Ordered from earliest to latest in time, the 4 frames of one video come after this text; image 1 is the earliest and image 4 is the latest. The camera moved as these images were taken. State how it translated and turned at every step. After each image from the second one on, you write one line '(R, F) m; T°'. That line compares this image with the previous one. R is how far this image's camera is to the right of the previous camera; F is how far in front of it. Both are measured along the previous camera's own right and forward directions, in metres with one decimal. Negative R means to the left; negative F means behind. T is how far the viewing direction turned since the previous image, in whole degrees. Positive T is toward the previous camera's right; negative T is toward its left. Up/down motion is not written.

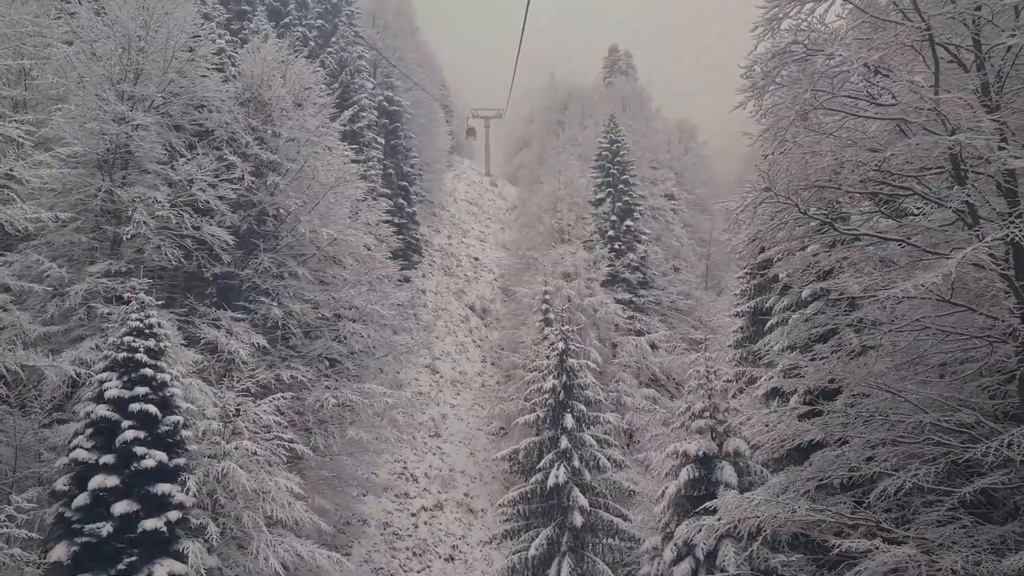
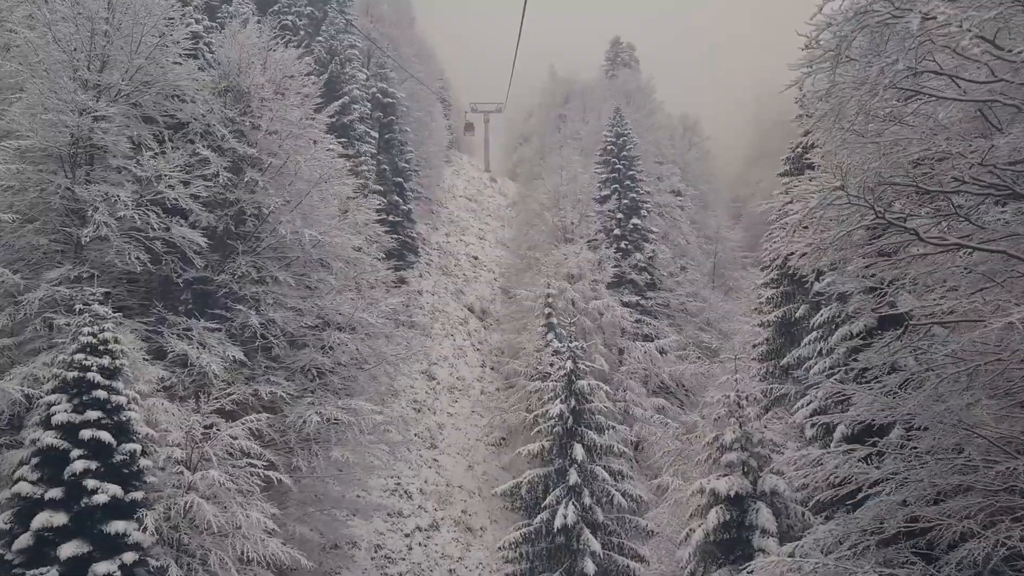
(0.0, +1.2) m; 0°
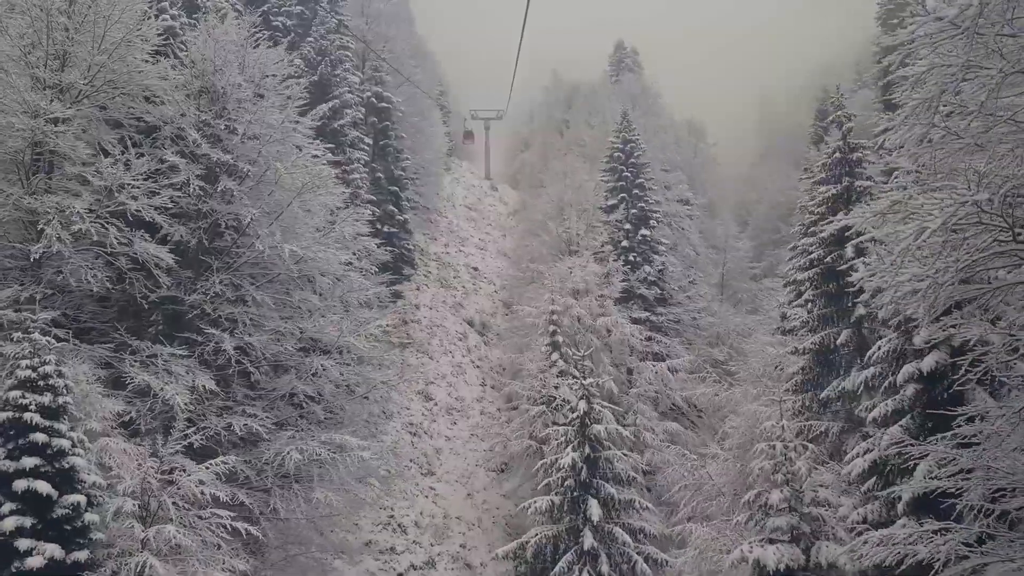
(0.0, +1.2) m; 0°
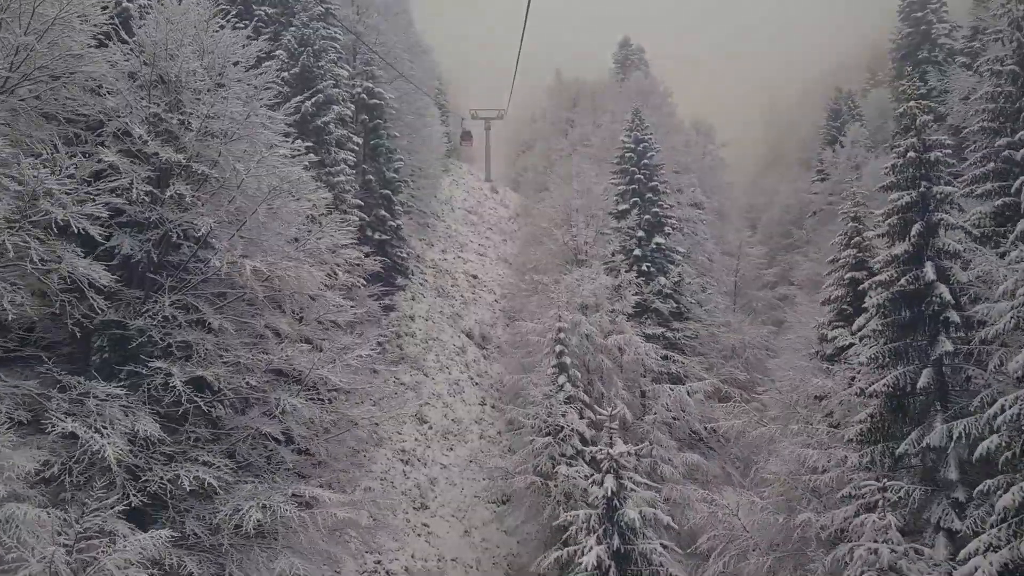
(0.0, +1.7) m; 0°
